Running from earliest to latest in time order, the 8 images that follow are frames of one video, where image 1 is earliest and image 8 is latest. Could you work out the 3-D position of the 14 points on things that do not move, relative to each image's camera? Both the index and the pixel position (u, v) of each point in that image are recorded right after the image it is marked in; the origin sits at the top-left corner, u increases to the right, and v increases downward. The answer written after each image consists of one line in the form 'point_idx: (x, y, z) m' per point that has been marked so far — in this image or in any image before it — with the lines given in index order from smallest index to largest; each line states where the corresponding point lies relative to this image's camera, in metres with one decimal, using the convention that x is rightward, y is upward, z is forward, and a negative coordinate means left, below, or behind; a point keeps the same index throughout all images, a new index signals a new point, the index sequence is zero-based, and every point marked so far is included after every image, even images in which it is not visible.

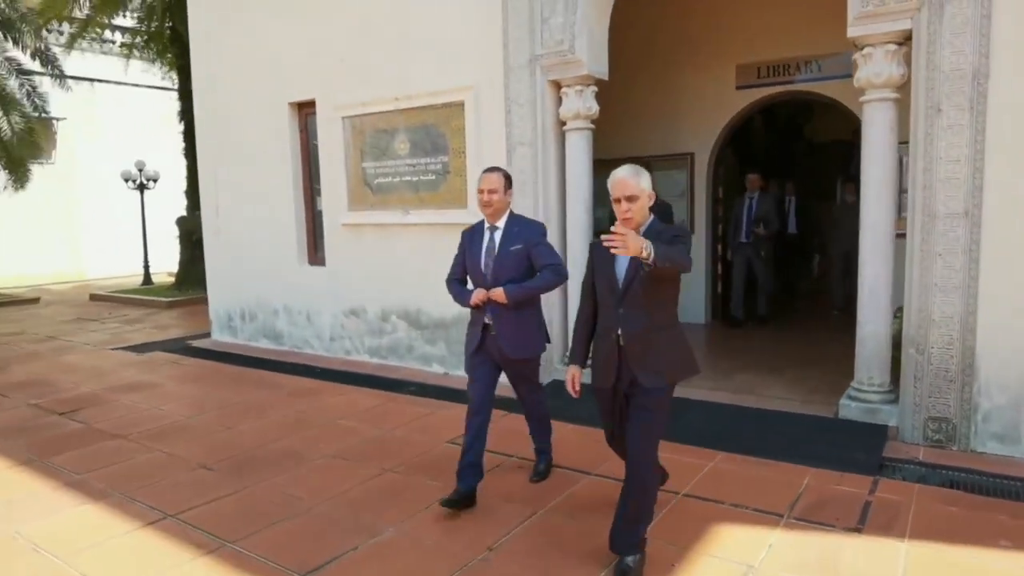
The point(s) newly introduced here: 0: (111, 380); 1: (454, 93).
0: (-3.7, -0.9, +6.6) m
1: (-0.4, +1.6, +5.7) m
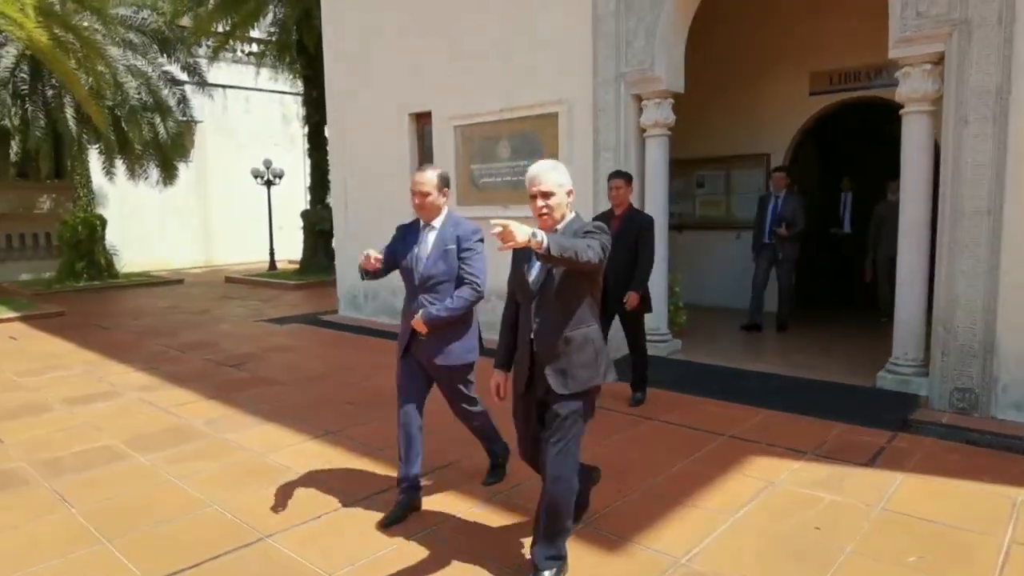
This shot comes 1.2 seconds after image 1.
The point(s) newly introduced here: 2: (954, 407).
0: (-2.8, -0.7, +8.0) m
1: (+0.4, +1.7, +6.6) m
2: (+2.9, -0.8, +4.6) m
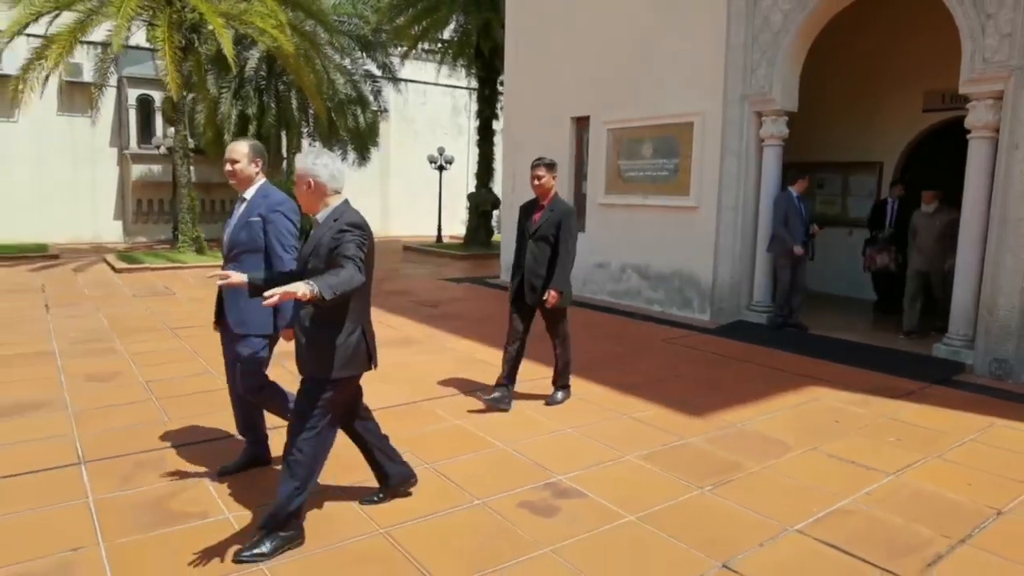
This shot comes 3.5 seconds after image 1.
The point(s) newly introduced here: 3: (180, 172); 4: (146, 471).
0: (-1.0, -0.1, +10.2) m
1: (+2.0, +2.0, +8.3) m
2: (+3.9, -0.7, +5.8) m
3: (-6.4, +2.2, +13.9) m
4: (-1.9, -1.0, +3.8) m
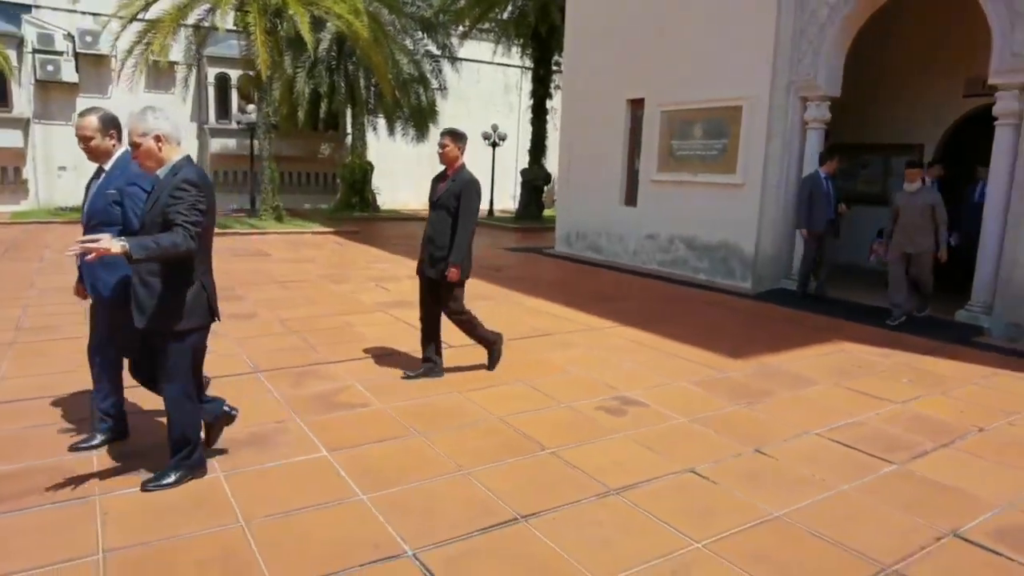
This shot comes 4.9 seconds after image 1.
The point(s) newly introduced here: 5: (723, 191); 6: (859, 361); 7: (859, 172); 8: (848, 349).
0: (-0.1, +0.4, +11.2) m
1: (+2.8, +2.4, +9.1) m
2: (+4.6, -0.4, +6.6) m
3: (-5.3, +3.0, +15.1) m
4: (-1.4, -0.6, +4.9) m
5: (+2.8, +1.3, +9.3) m
6: (+2.8, -0.6, +5.7) m
7: (+5.0, +1.7, +10.4) m
8: (+2.9, -0.5, +6.1) m
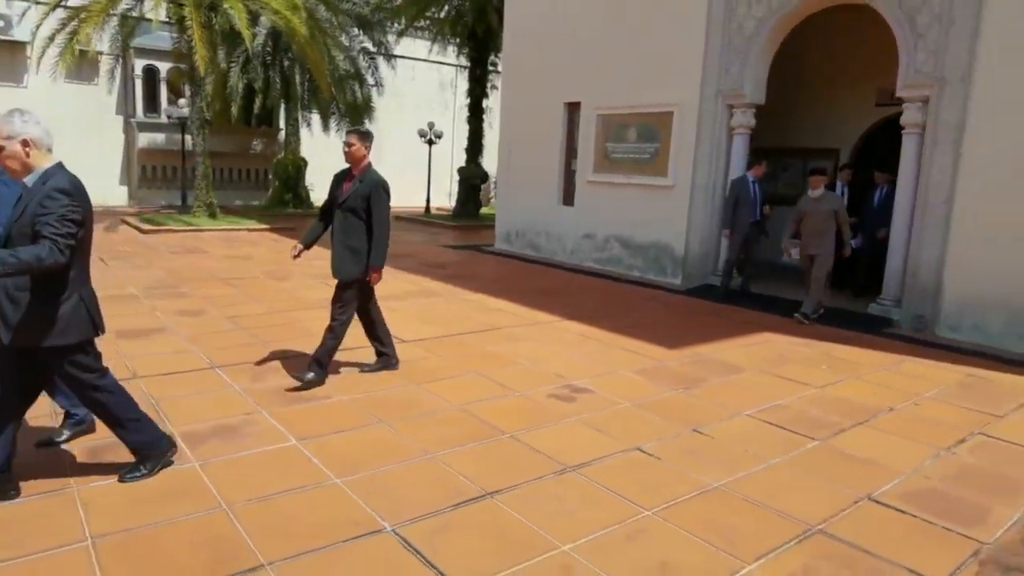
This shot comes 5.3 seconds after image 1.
0: (-1.0, +0.4, +11.4) m
1: (+2.1, +2.4, +9.5) m
2: (+4.0, -0.4, +7.3) m
3: (-6.5, +3.0, +14.8) m
4: (-1.7, -0.6, +5.0) m
5: (+2.0, +1.3, +9.8) m
6: (+2.3, -0.5, +6.2) m
7: (+4.1, +1.8, +11.1) m
8: (+2.4, -0.5, +6.6) m
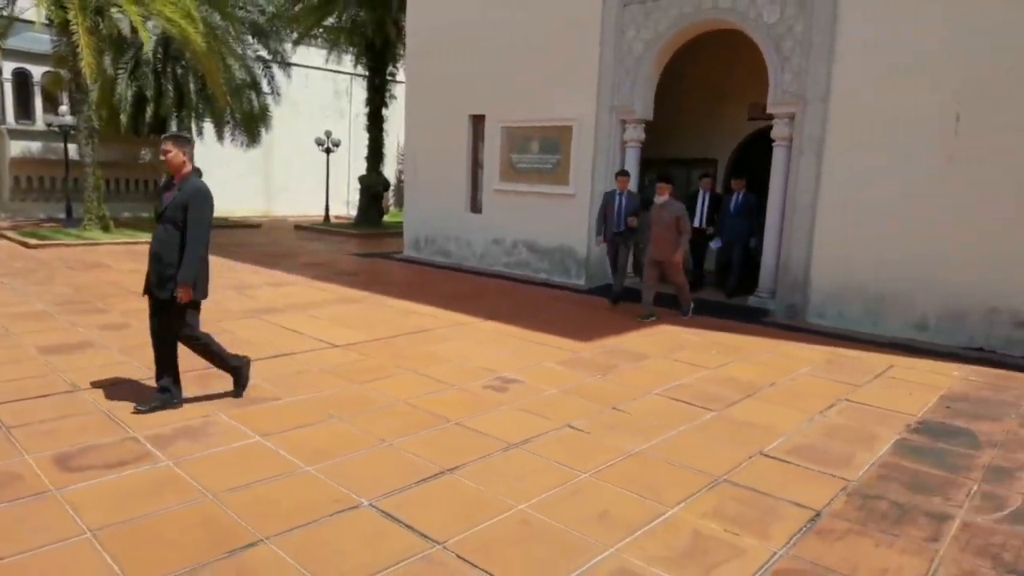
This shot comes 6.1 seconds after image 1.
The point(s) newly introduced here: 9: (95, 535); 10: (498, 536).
0: (-2.5, +0.3, +11.7) m
1: (+0.8, +2.4, +10.2) m
2: (+3.2, -0.3, +8.3) m
3: (-8.5, +2.7, +14.2) m
4: (-2.2, -0.7, +5.2) m
5: (+0.7, +1.3, +10.5) m
6: (+1.6, -0.5, +7.0) m
7: (+2.6, +1.8, +12.1) m
8: (+1.6, -0.4, +7.4) m
9: (-1.8, -1.0, +3.0) m
10: (-0.1, -1.1, +3.0) m
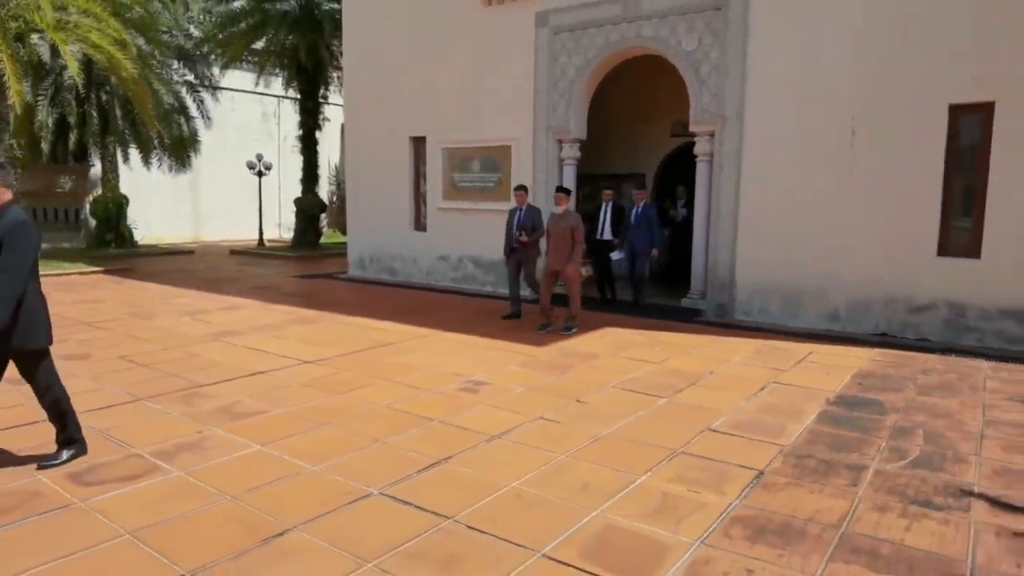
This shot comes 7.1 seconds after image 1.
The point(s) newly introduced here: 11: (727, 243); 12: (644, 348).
0: (-3.4, 0.0, +11.9) m
1: (-0.1, +2.2, +10.8) m
2: (+2.6, -0.3, +9.1) m
3: (-9.8, +2.0, +13.9) m
4: (-2.4, -0.8, +5.5) m
5: (-0.2, +1.1, +11.0) m
6: (+1.2, -0.6, +7.6) m
7: (+1.6, +1.7, +12.9) m
8: (+1.2, -0.5, +8.0) m
9: (-1.8, -1.1, +3.3) m
10: (-0.1, -1.1, +3.5) m
11: (+2.7, +0.6, +8.8) m
12: (+1.3, -0.6, +7.2) m
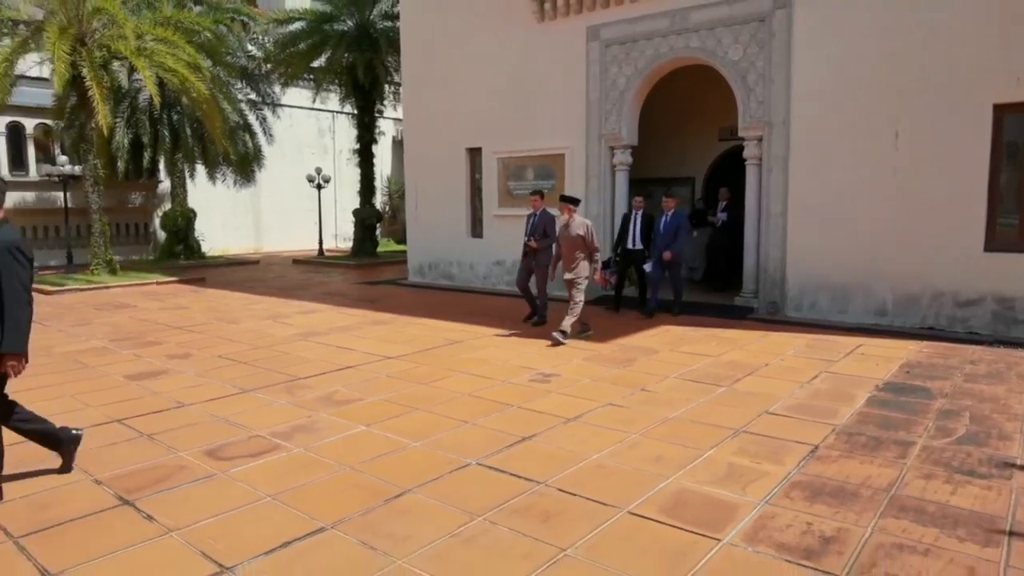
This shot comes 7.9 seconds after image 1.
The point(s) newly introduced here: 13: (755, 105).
0: (-2.4, -0.1, +12.6) m
1: (+0.8, +2.2, +11.4) m
2: (+3.4, -0.3, +9.4) m
3: (-8.7, +1.8, +14.9) m
4: (-1.8, -0.9, +6.1) m
5: (+0.7, +1.1, +11.5) m
6: (+1.9, -0.6, +8.0) m
7: (+2.5, +1.6, +13.3) m
8: (+1.9, -0.5, +8.5) m
9: (-1.3, -1.1, +3.9) m
10: (+0.4, -1.1, +4.0) m
11: (+3.4, +0.6, +9.2) m
12: (+2.0, -0.6, +7.6) m
13: (+3.2, +2.4, +9.2) m
